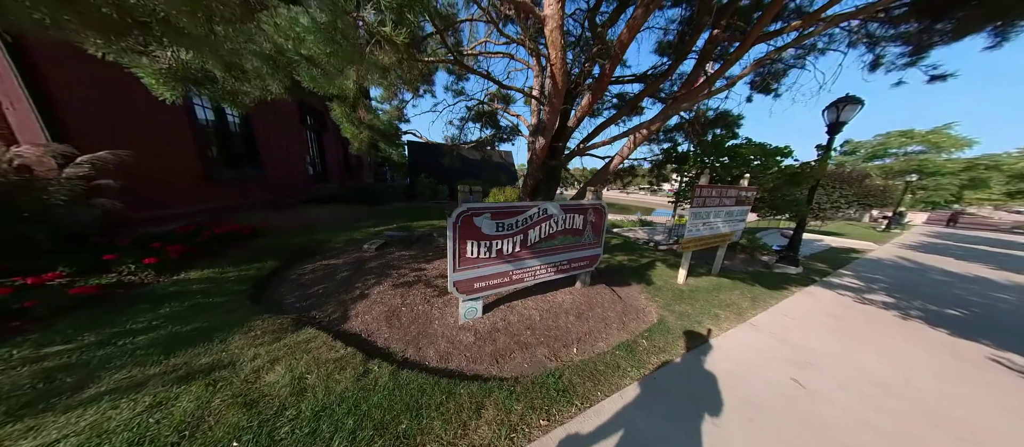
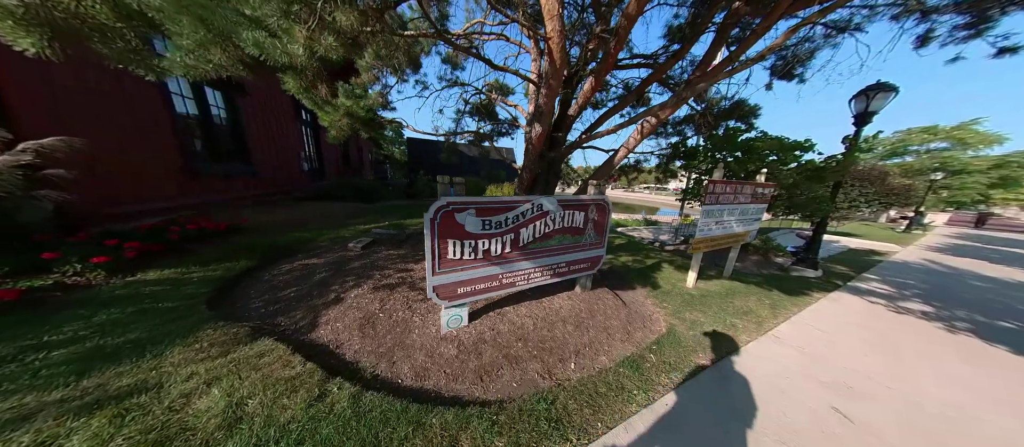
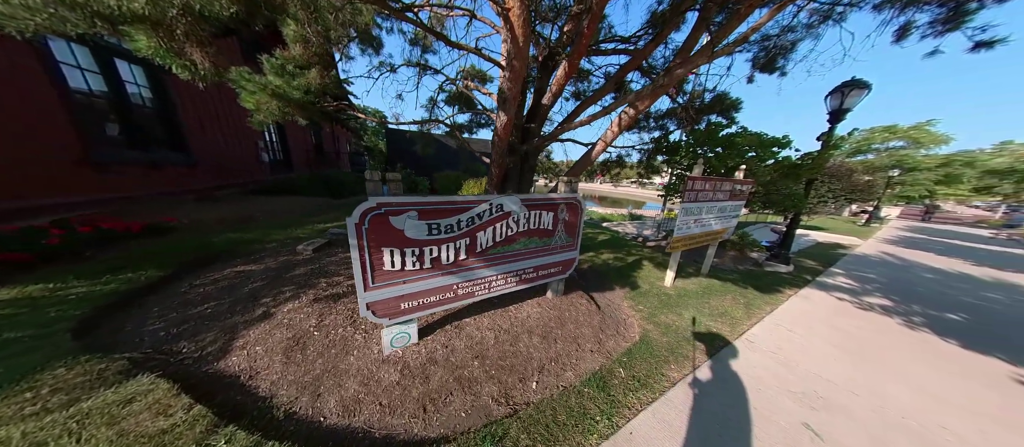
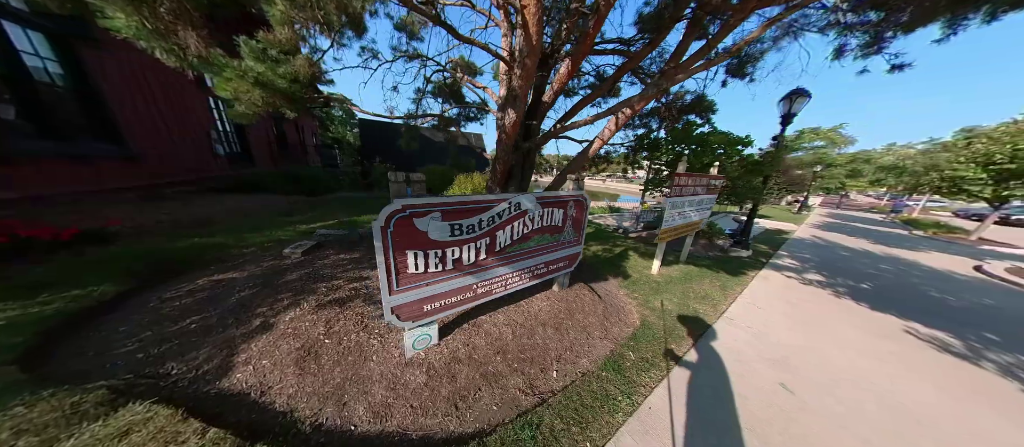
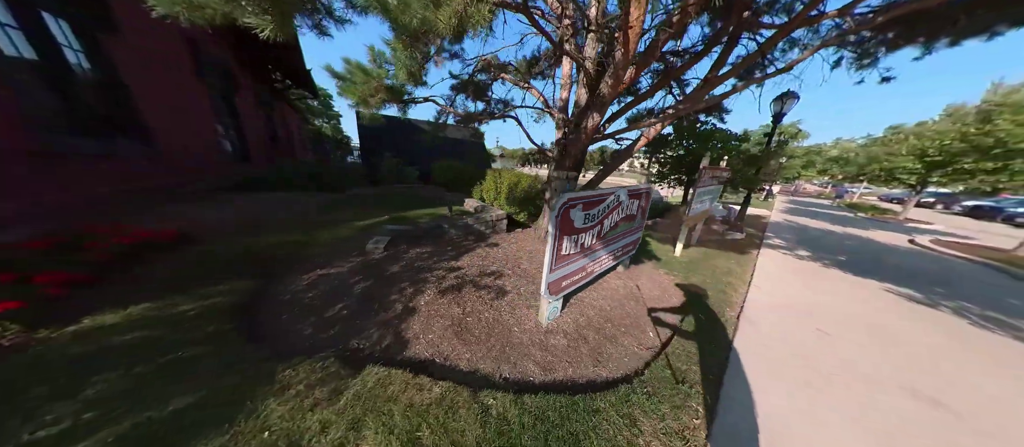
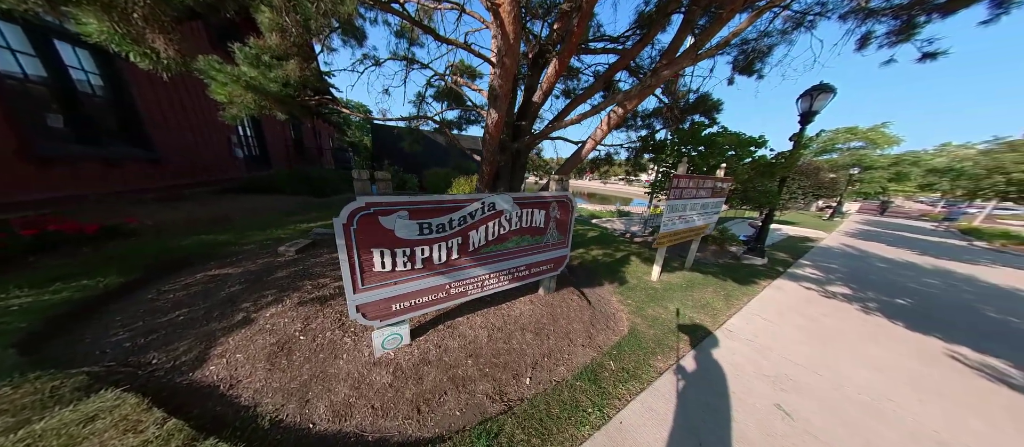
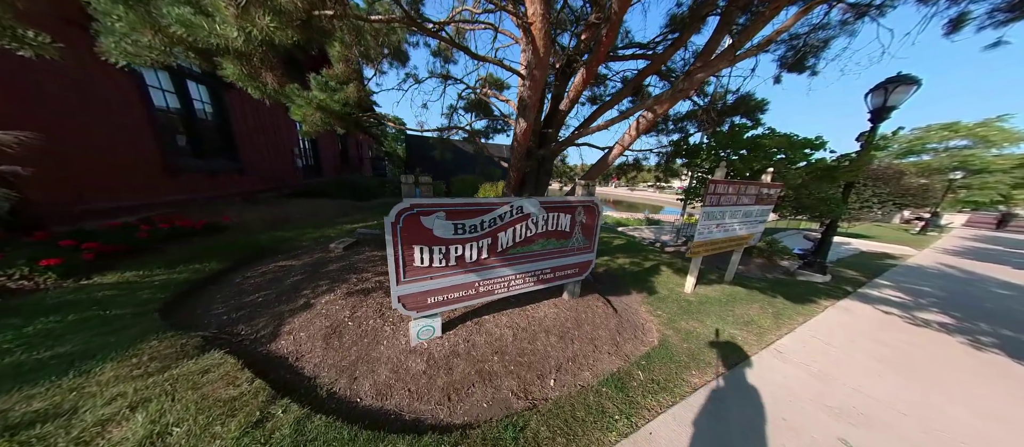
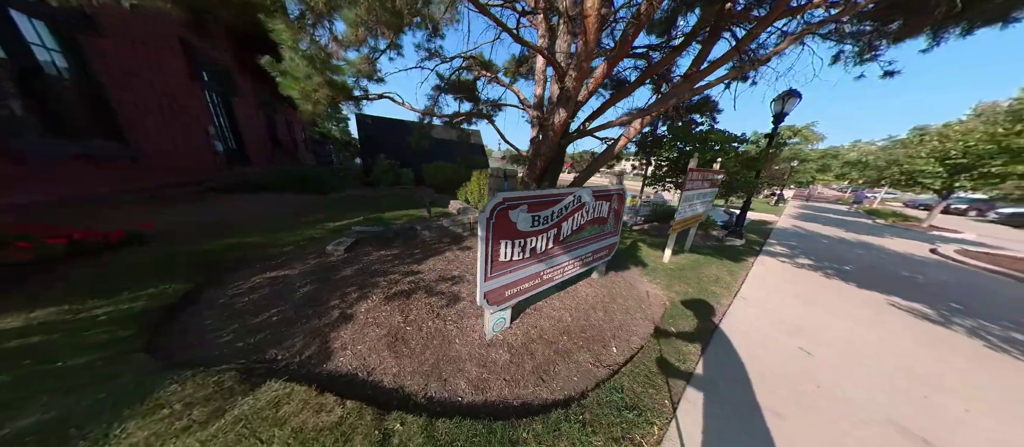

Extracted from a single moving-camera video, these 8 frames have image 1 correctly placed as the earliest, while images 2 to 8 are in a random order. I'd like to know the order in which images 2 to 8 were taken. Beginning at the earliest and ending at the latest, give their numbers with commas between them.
2, 7, 3, 6, 4, 8, 5
